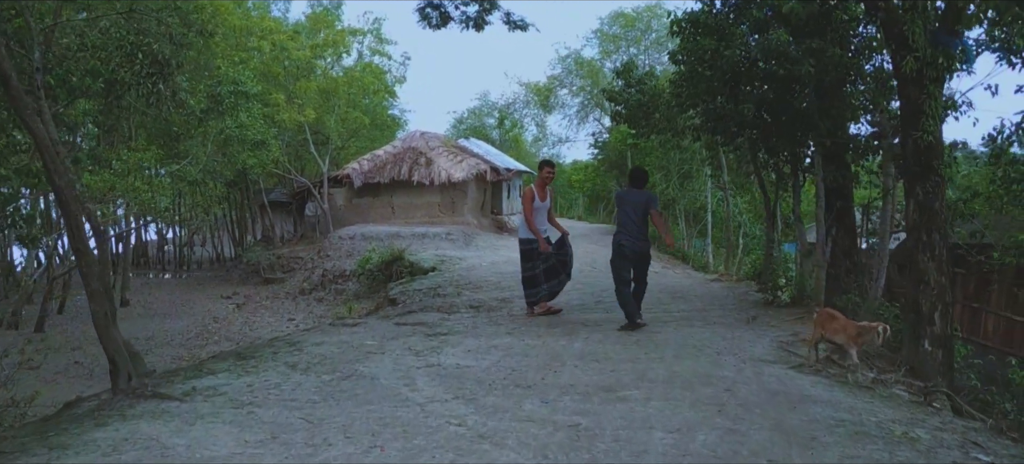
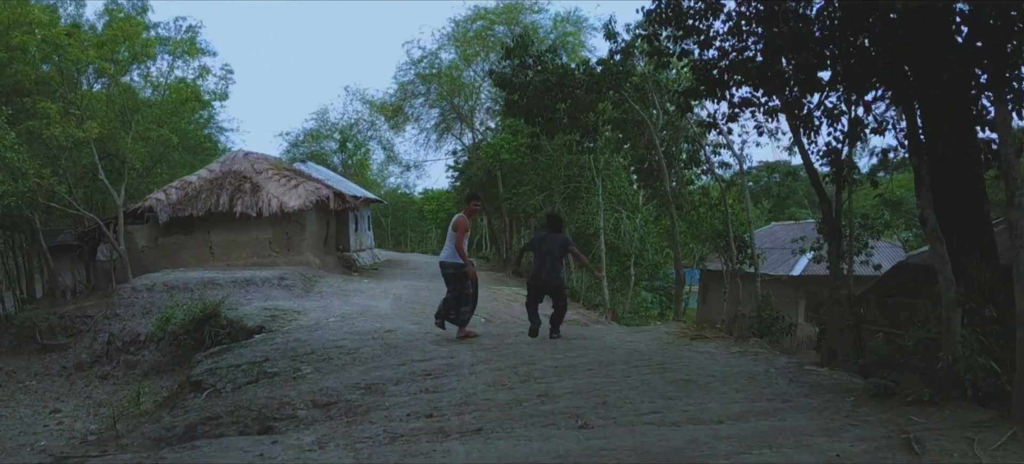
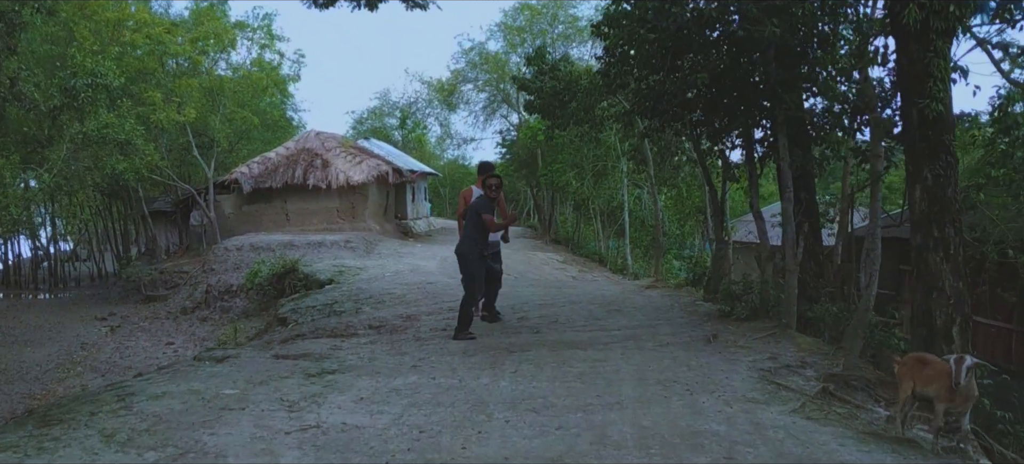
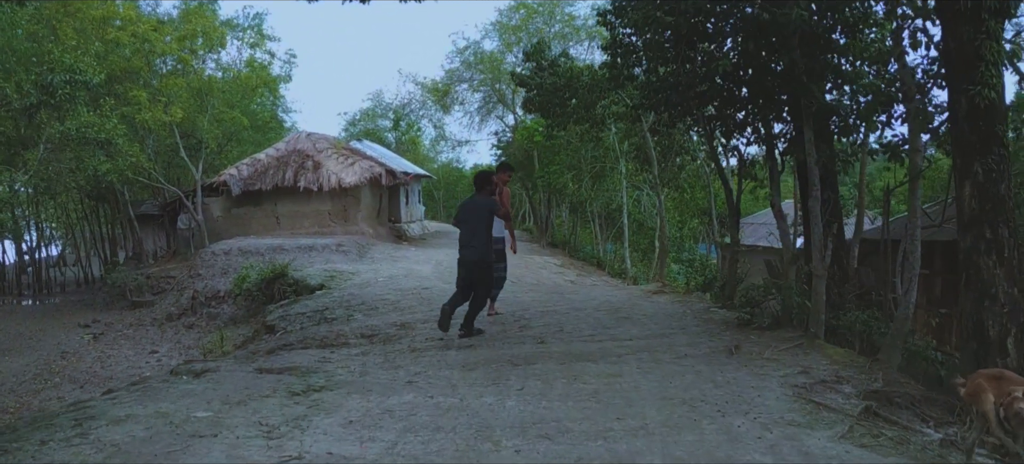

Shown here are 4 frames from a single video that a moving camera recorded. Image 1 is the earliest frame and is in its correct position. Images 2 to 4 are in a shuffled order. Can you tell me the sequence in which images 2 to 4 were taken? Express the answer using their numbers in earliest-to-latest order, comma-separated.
3, 4, 2
